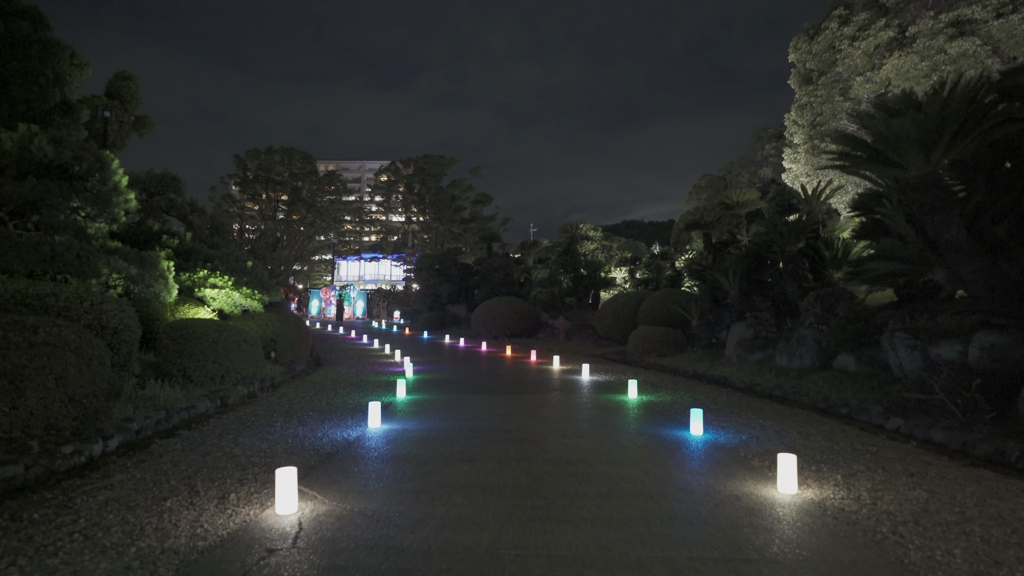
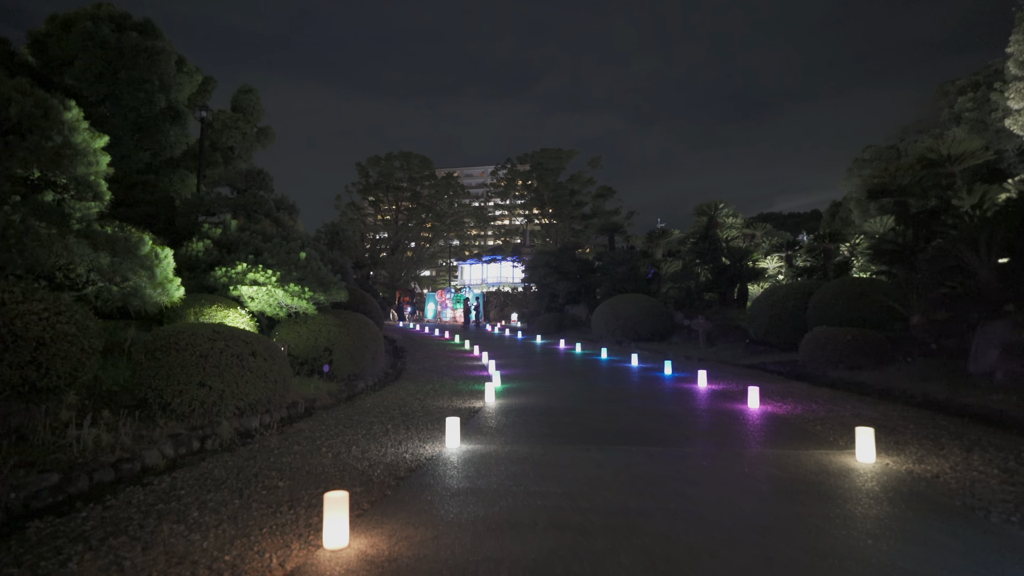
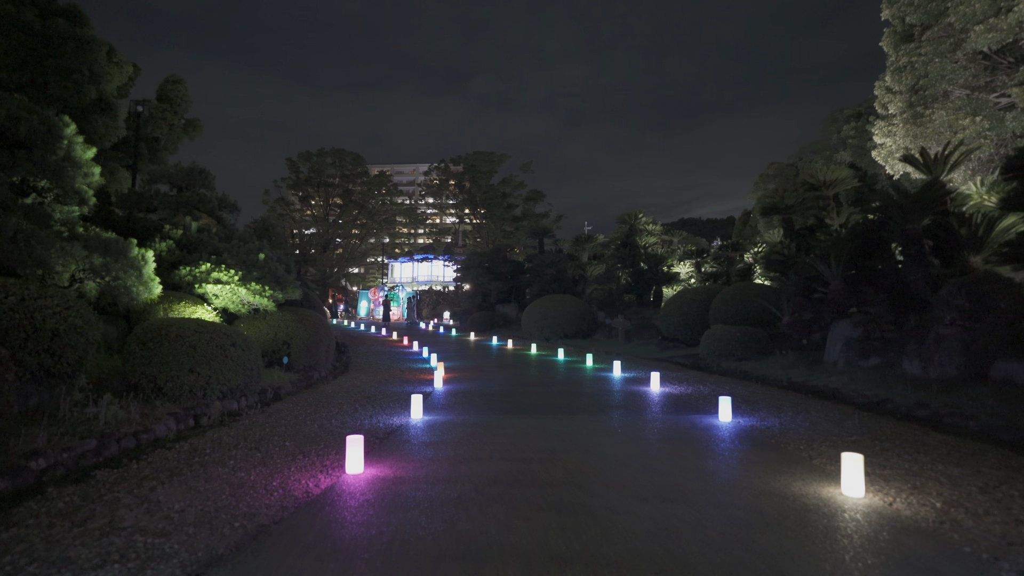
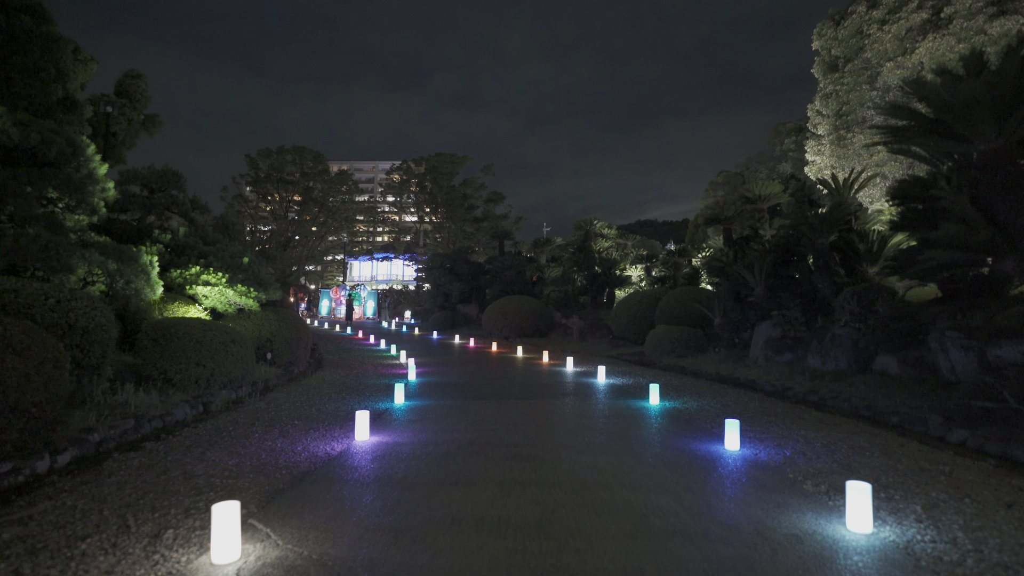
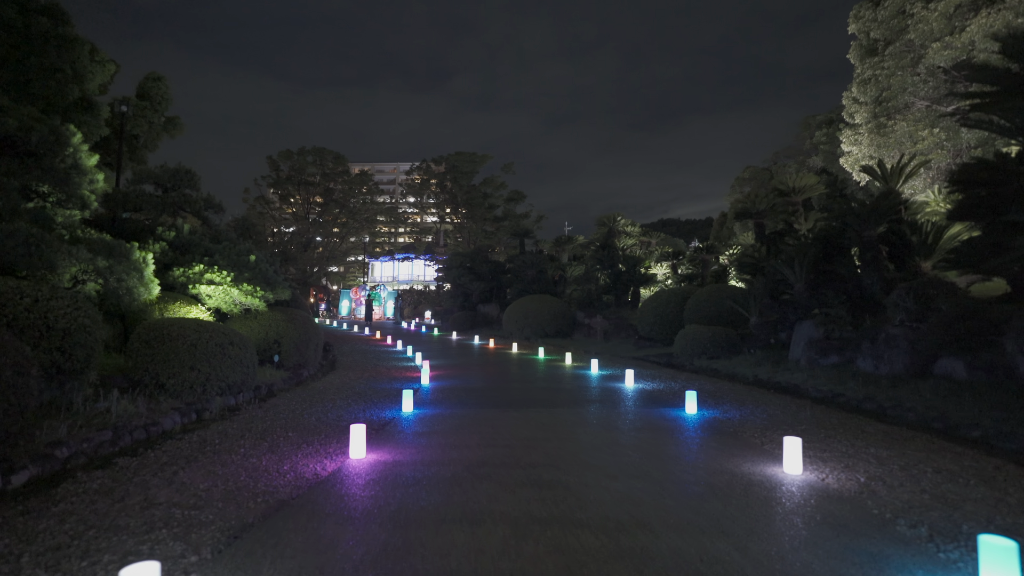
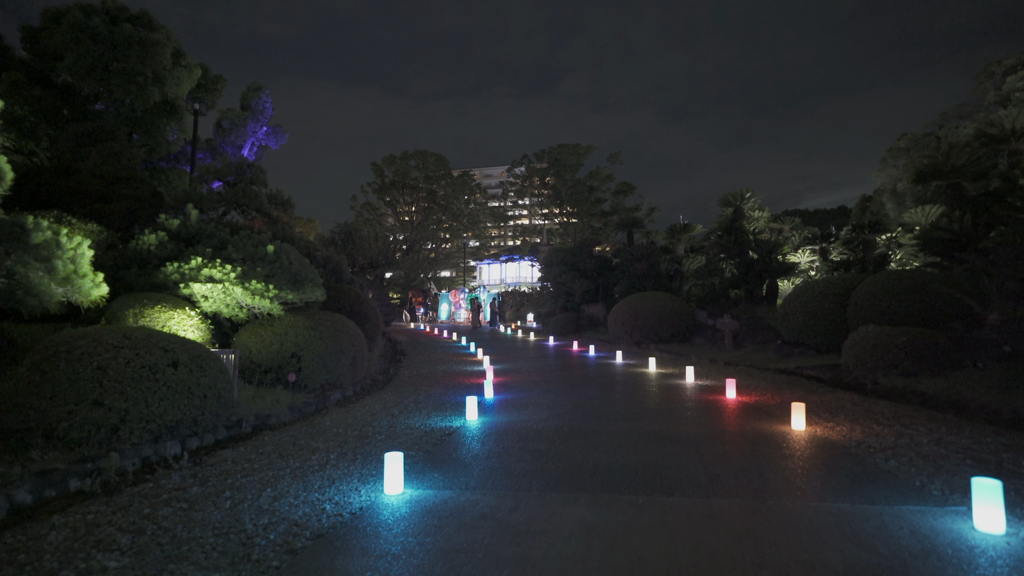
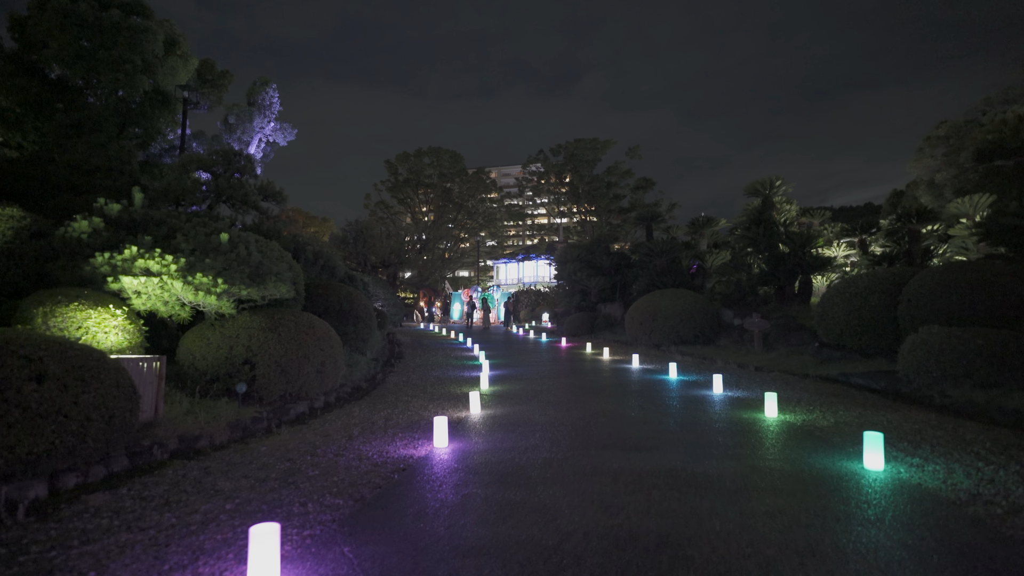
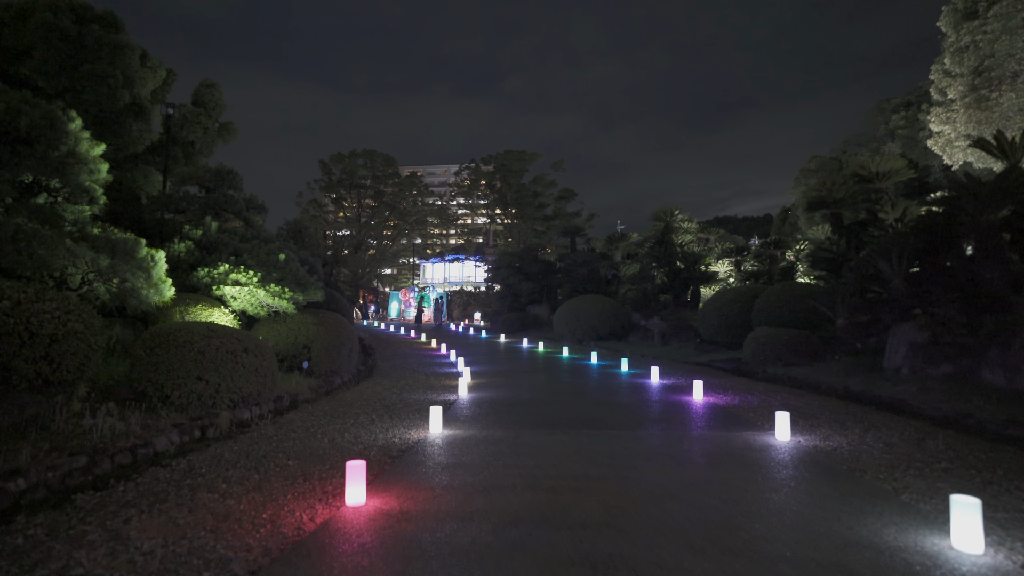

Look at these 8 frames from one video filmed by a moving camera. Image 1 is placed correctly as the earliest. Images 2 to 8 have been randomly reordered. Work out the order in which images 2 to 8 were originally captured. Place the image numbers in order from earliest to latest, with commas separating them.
4, 5, 3, 8, 2, 6, 7
